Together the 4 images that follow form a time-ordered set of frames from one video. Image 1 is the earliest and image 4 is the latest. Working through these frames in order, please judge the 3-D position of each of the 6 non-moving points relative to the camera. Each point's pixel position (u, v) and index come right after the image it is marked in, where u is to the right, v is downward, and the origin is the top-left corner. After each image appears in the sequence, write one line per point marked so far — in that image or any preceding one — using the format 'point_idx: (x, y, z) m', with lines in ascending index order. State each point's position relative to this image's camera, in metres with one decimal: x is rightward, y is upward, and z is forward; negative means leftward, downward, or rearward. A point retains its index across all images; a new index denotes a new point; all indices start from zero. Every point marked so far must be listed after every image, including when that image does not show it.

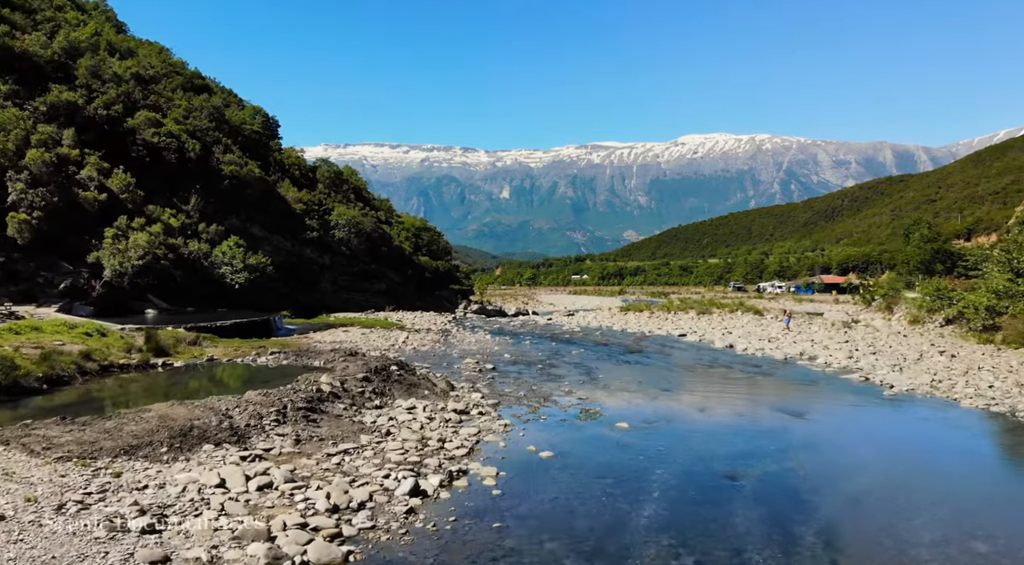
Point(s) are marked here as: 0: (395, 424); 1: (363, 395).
0: (-2.6, -3.2, +15.7) m
1: (-3.8, -2.9, +17.8) m
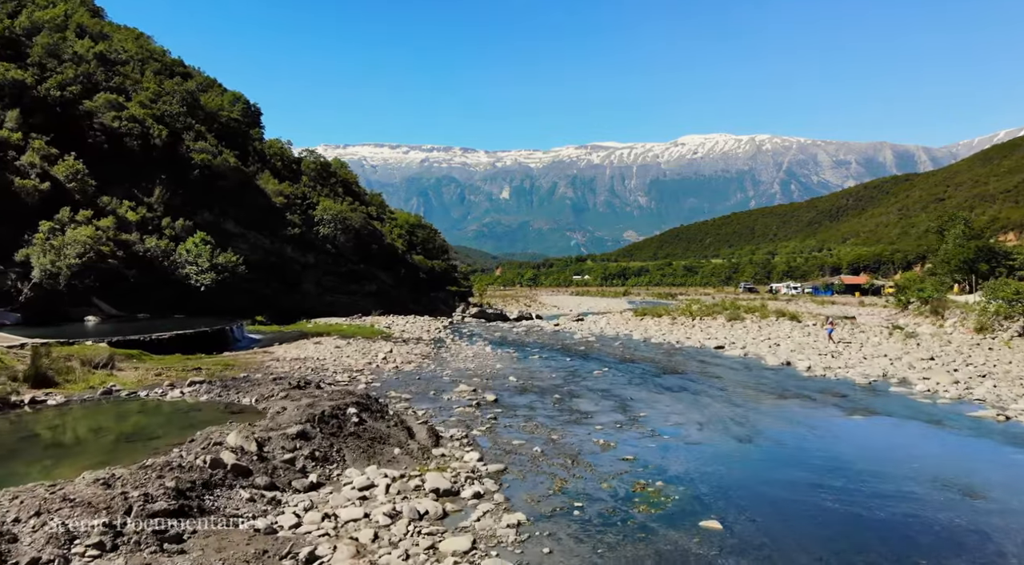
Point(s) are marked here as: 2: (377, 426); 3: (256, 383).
0: (-2.4, -3.2, +9.1) m
1: (-3.6, -2.9, +11.3) m
2: (-2.8, -2.9, +14.4) m
3: (-6.7, -2.6, +18.3) m
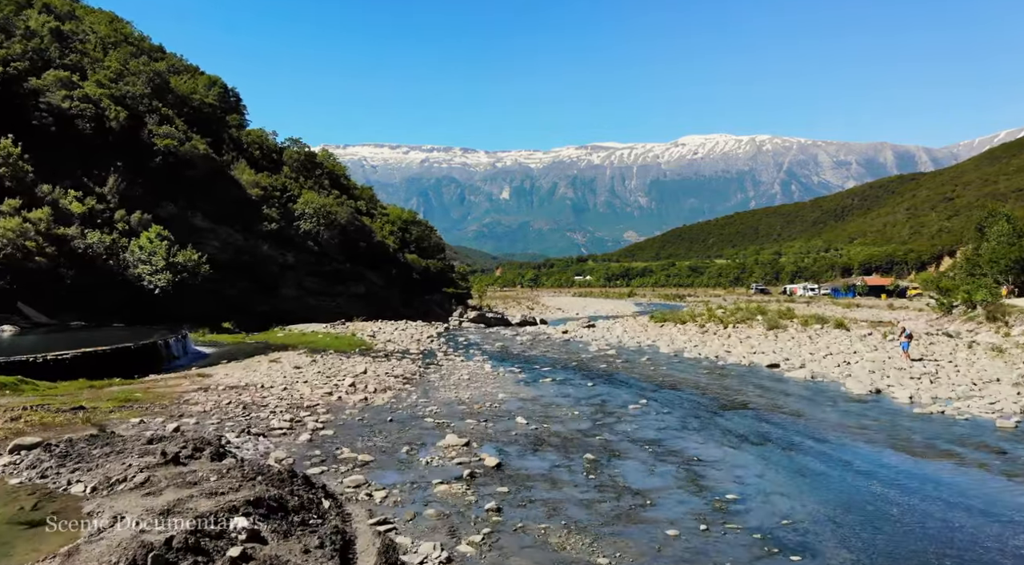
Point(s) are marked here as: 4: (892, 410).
0: (-2.2, -3.3, +2.6) m
1: (-3.4, -3.0, +4.8) m
2: (-2.6, -3.0, +7.9) m
3: (-6.5, -2.7, +11.8) m
4: (+10.3, -3.4, +19.1) m
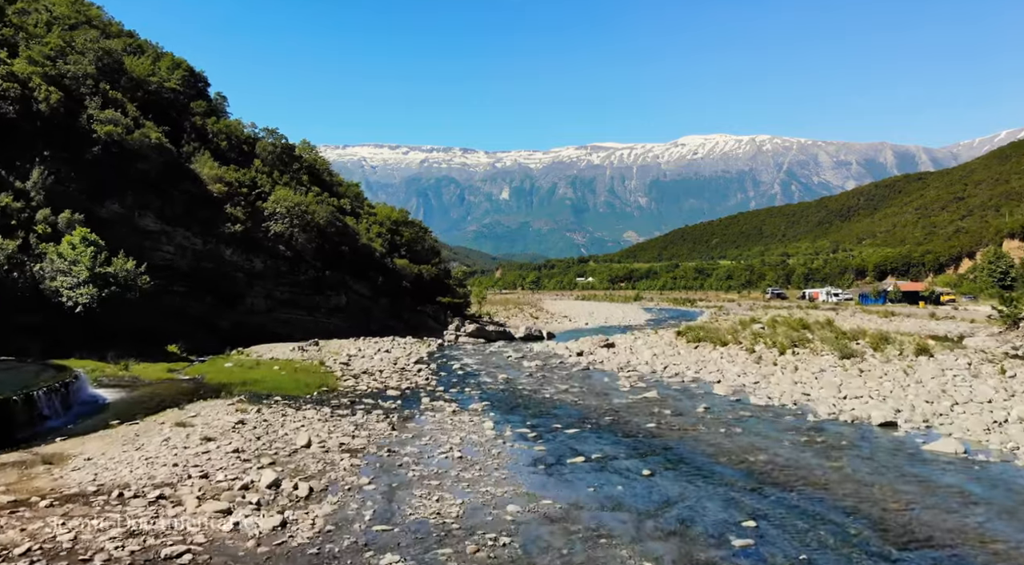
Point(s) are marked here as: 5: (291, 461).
0: (-1.9, -4.1, -5.2) m
1: (-3.0, -3.8, -3.1) m
2: (-2.3, -3.8, 0.0) m
3: (-6.2, -3.5, +3.9) m
4: (+10.6, -4.2, +11.3) m
5: (-4.9, -3.9, +15.5) m
